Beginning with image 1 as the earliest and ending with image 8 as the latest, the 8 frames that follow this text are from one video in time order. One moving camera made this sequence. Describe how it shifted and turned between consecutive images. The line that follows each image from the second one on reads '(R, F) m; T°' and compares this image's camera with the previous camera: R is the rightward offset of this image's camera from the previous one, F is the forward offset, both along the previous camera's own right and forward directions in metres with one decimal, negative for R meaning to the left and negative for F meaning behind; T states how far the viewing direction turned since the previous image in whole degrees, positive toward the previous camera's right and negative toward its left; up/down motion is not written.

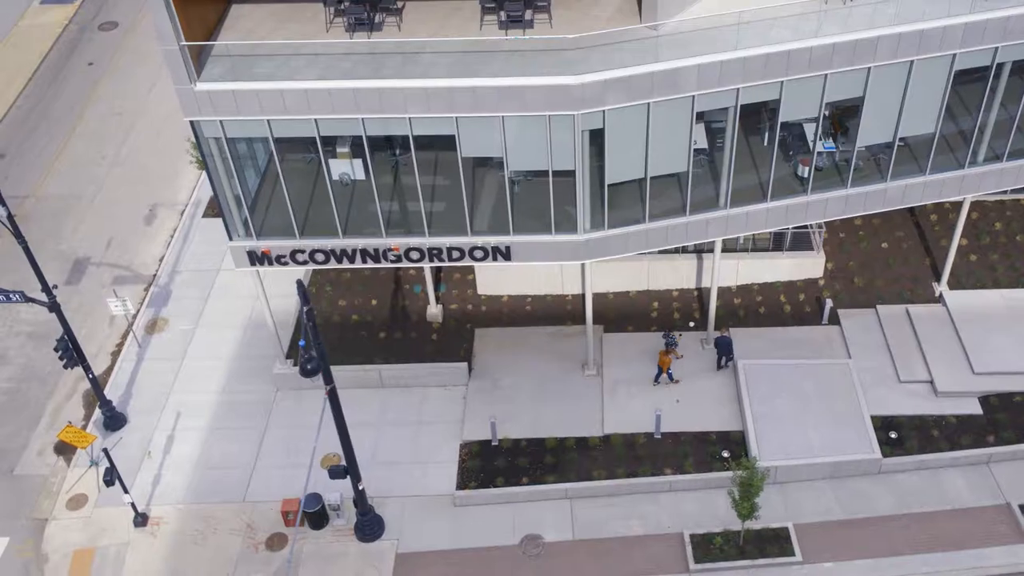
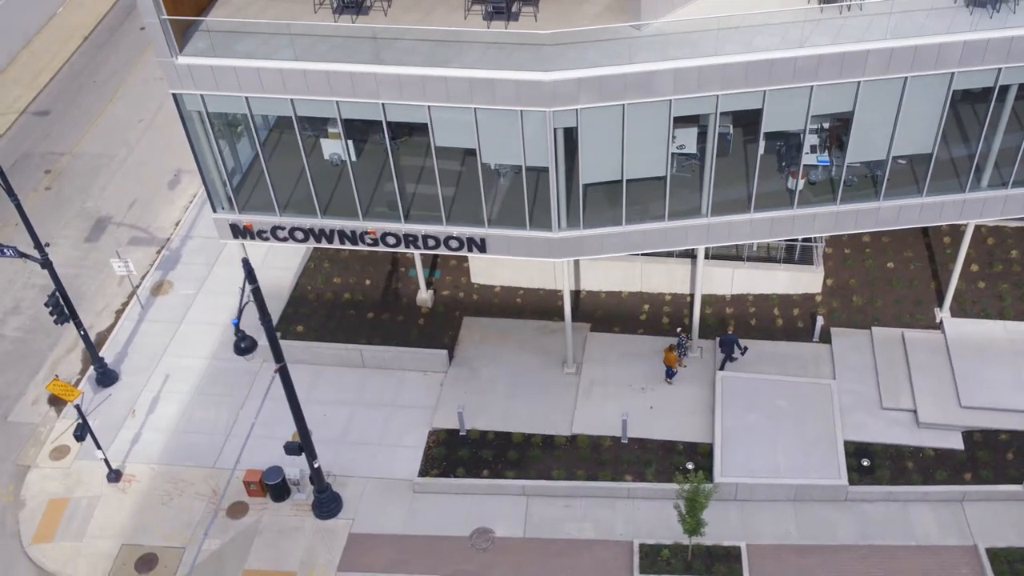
(+2.5, +0.2) m; -5°
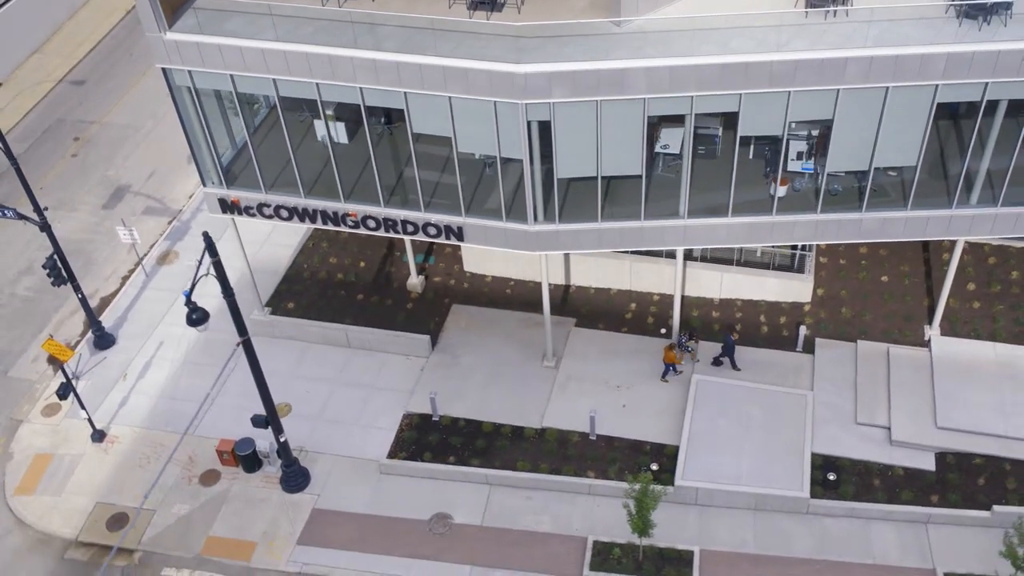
(+2.0, 0.0) m; -4°
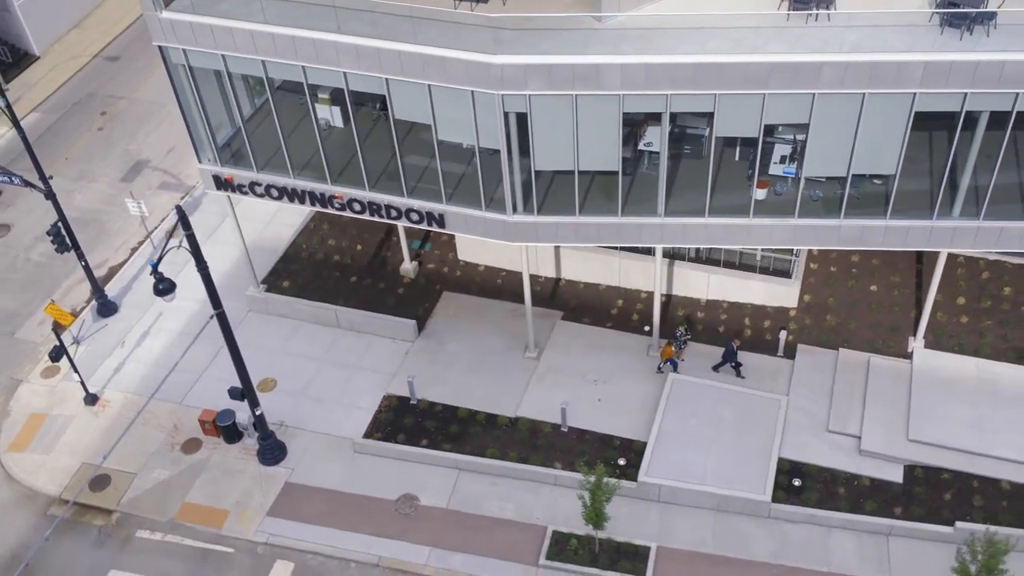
(+1.8, -0.2) m; -3°
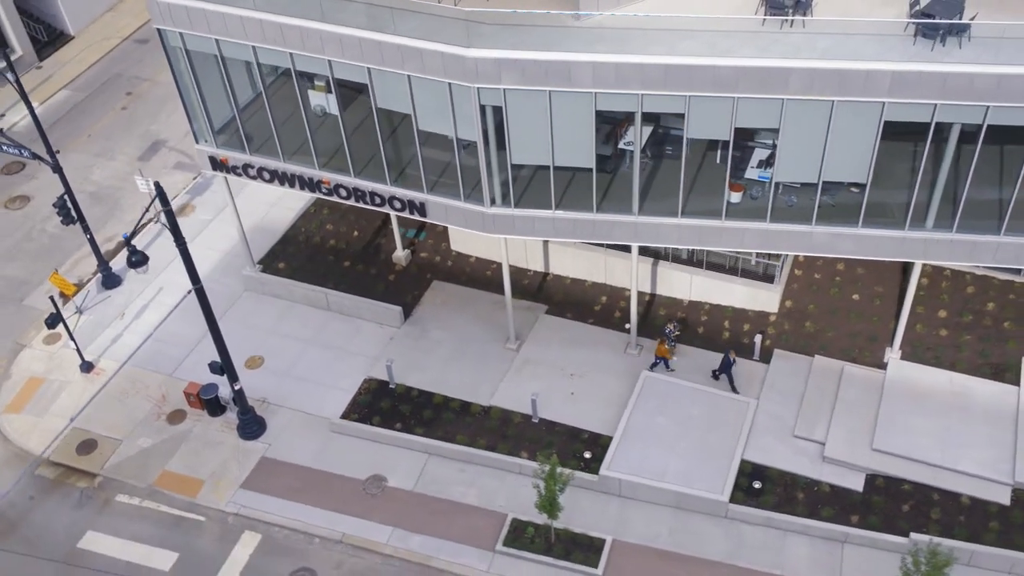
(+1.7, -0.4) m; -3°
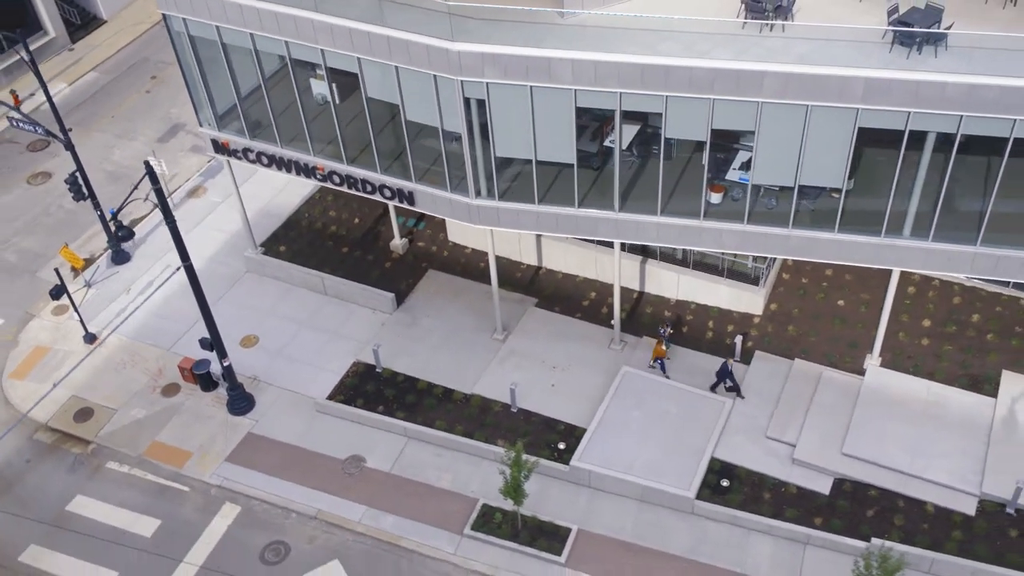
(+1.4, -0.4) m; -3°
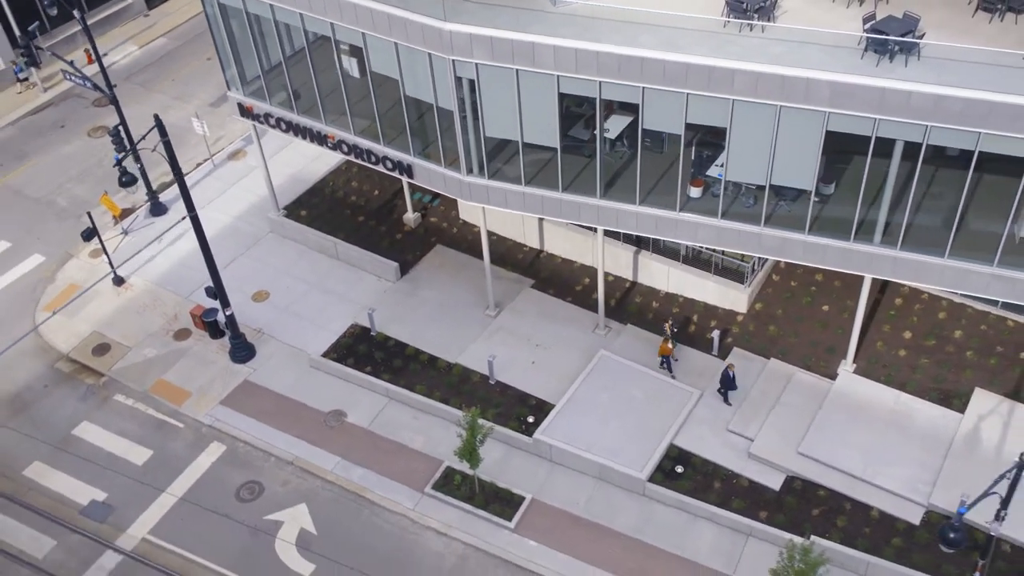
(+2.6, -0.8) m; -5°
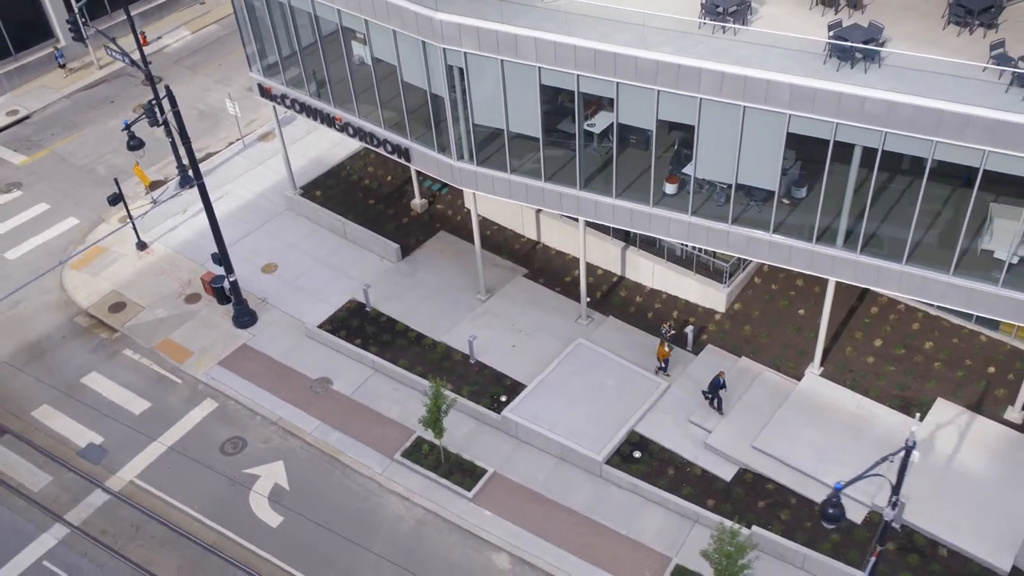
(+2.3, -0.9) m; -4°
